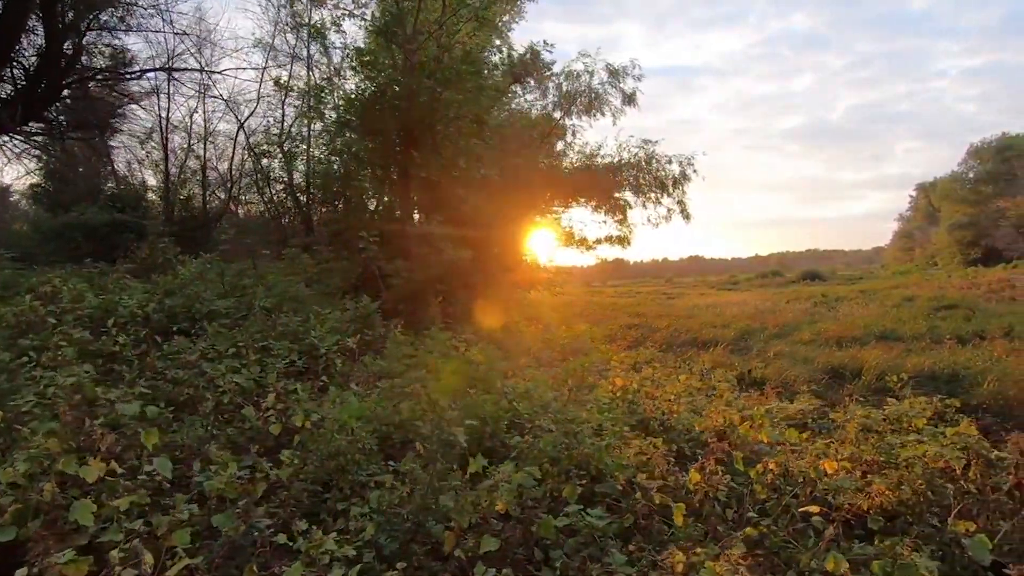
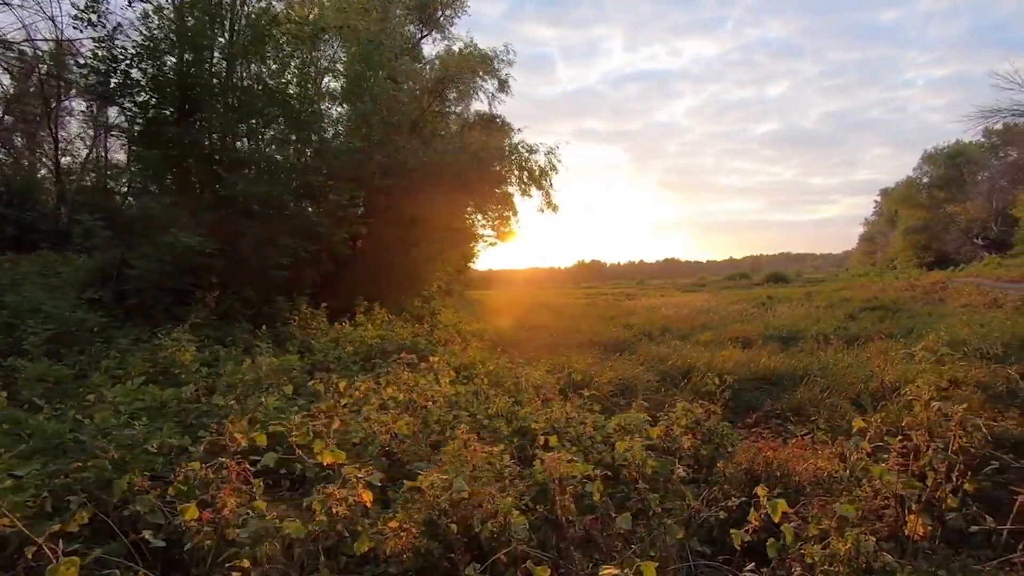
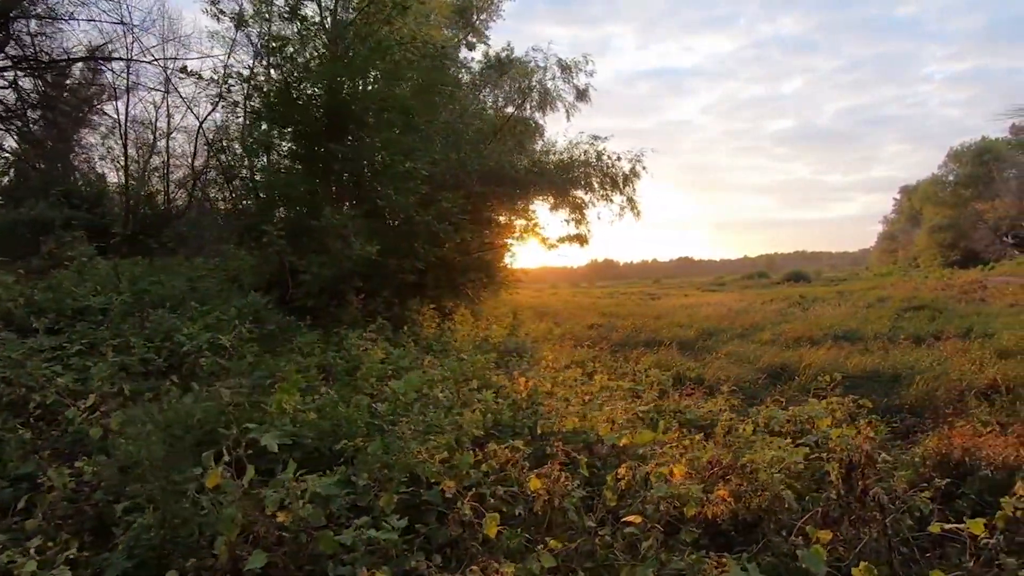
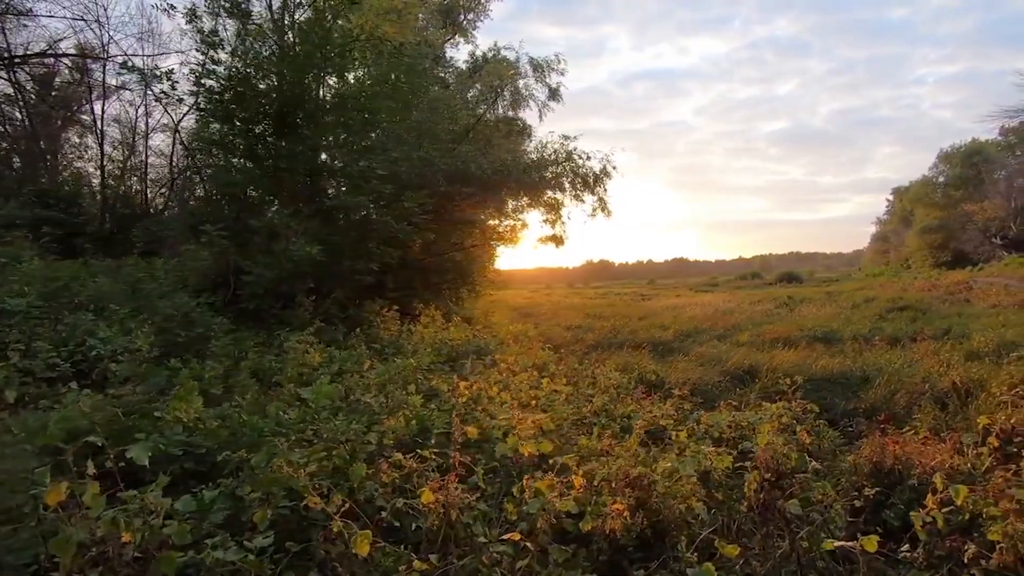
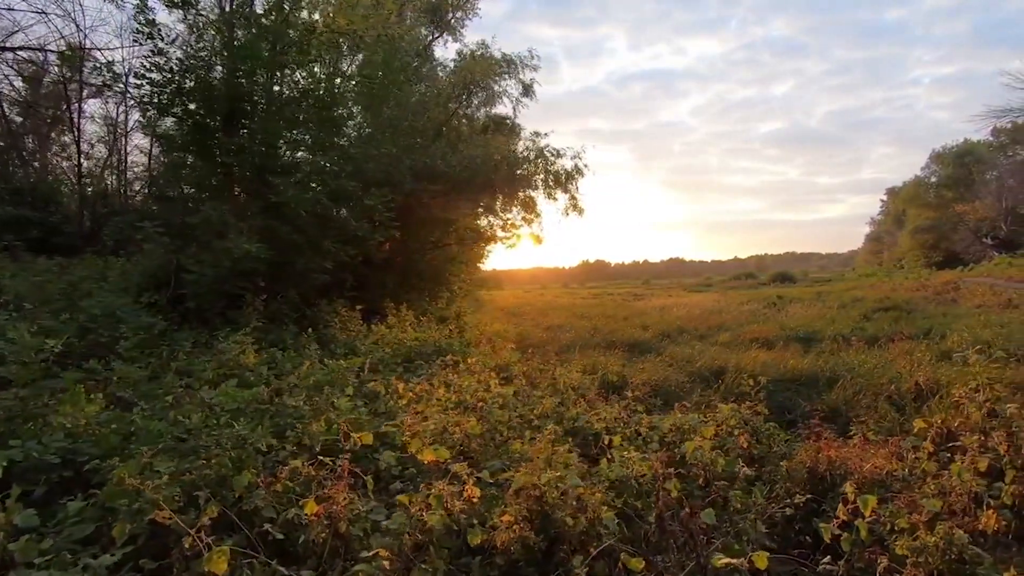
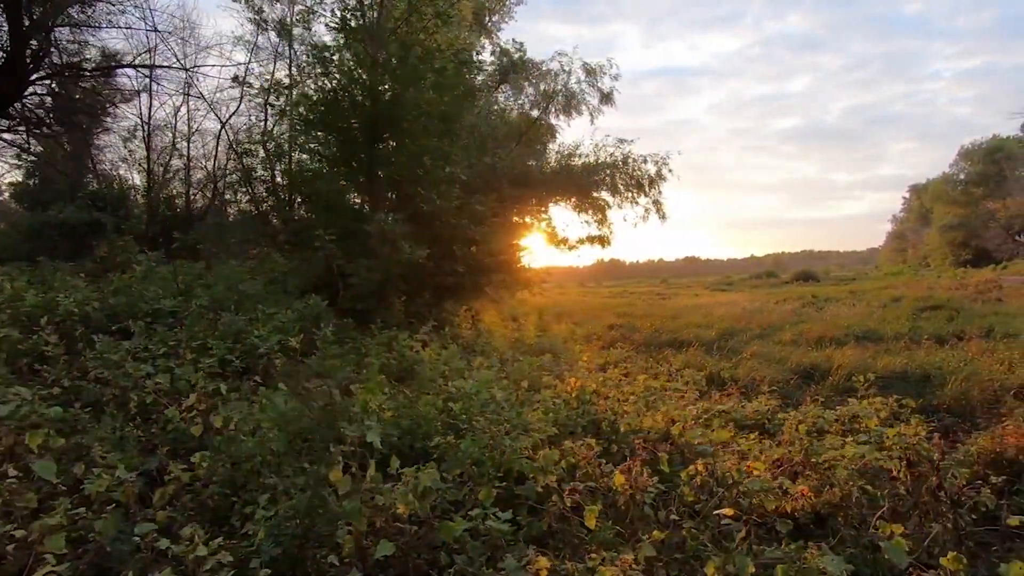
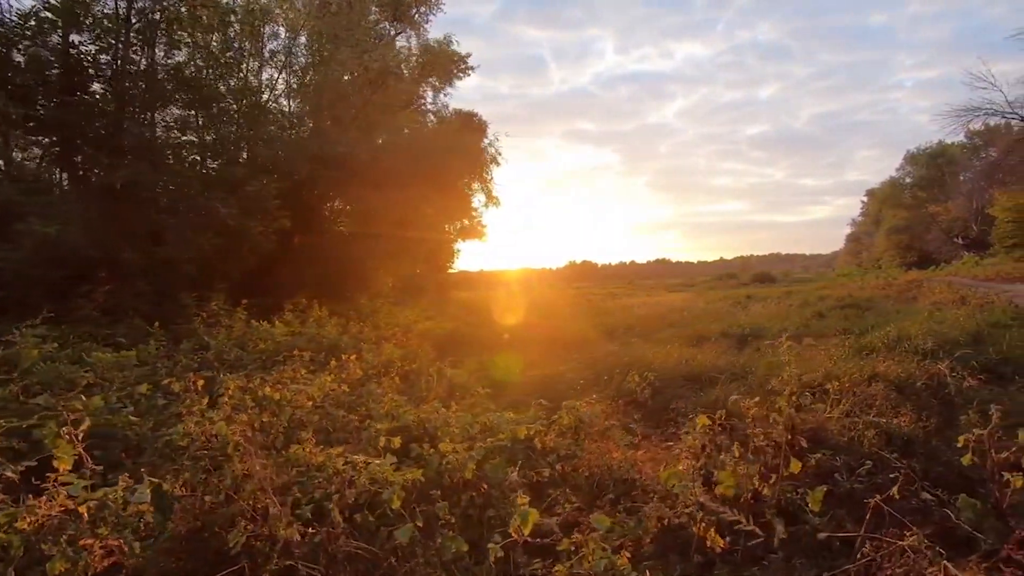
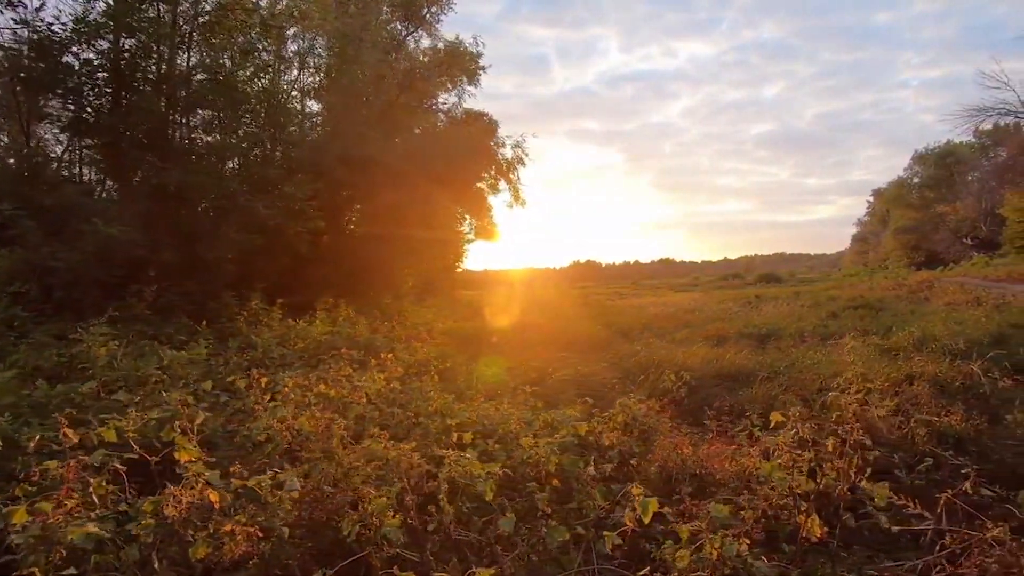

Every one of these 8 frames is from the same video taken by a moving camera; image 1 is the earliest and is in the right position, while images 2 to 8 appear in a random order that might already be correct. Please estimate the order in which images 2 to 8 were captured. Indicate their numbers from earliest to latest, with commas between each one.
6, 3, 4, 5, 2, 8, 7
